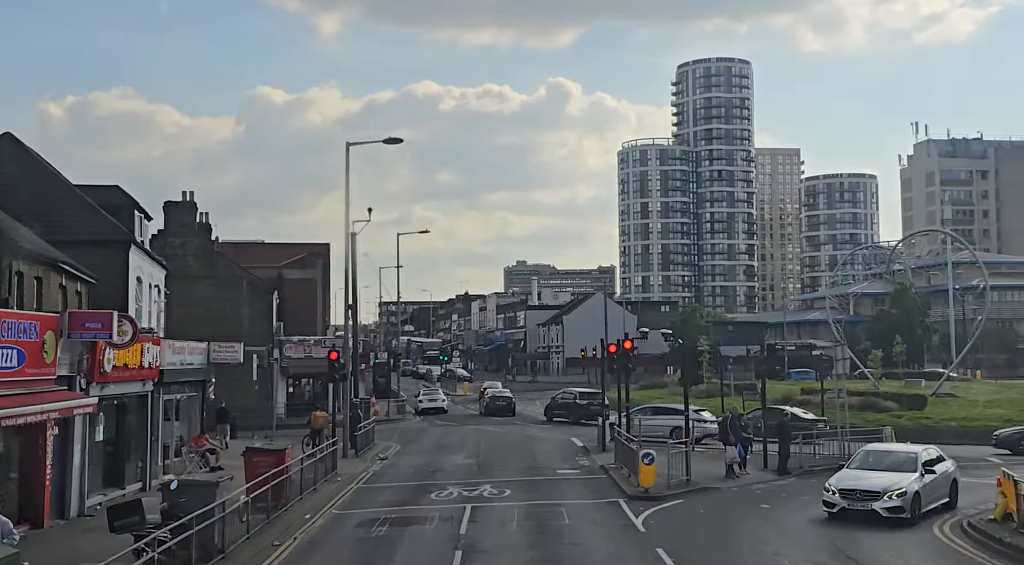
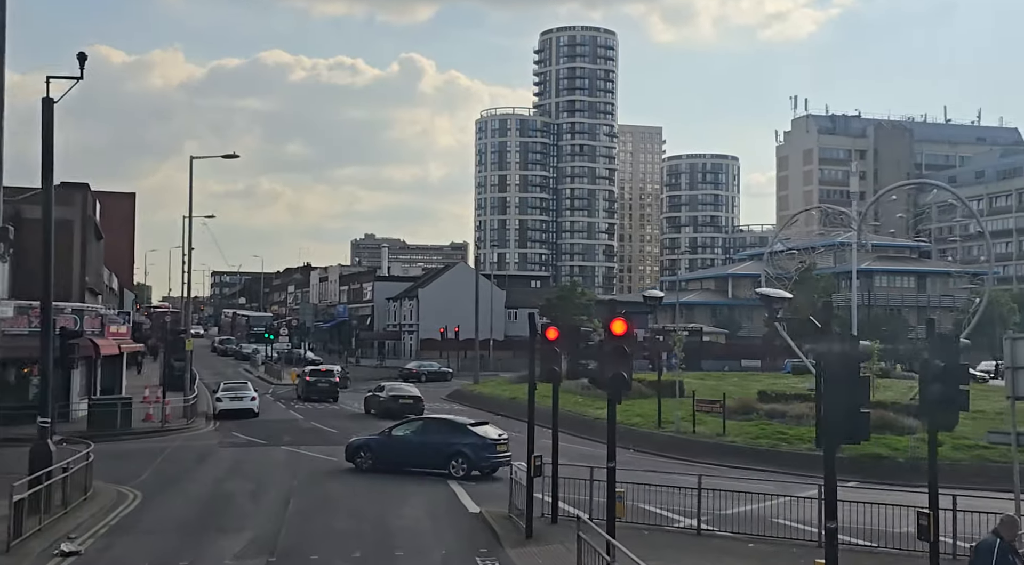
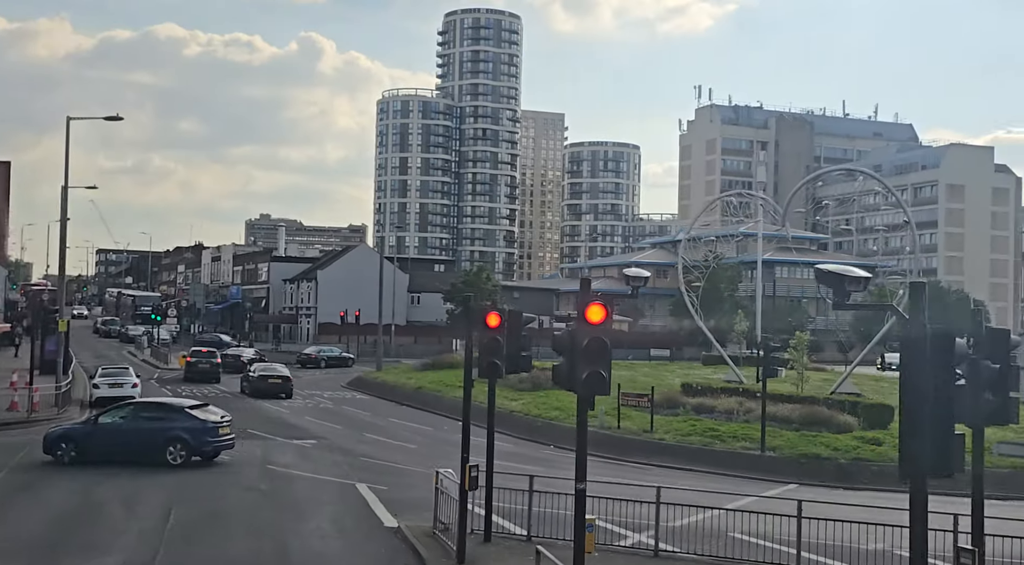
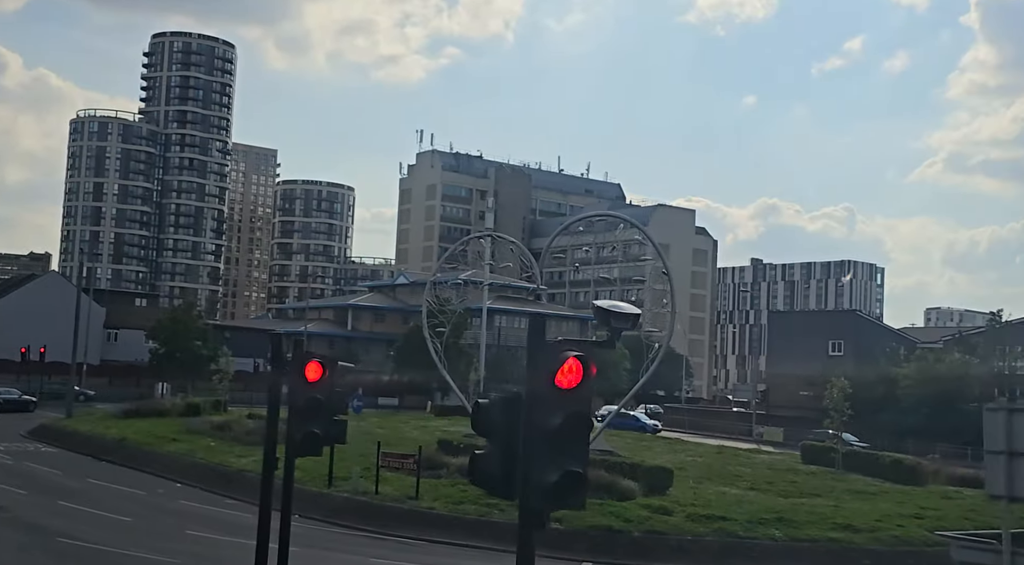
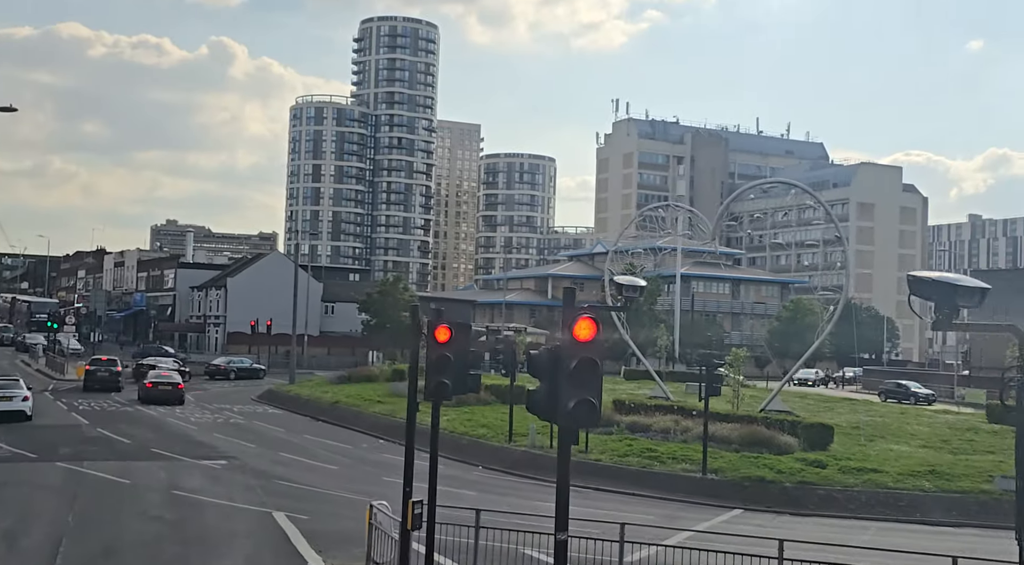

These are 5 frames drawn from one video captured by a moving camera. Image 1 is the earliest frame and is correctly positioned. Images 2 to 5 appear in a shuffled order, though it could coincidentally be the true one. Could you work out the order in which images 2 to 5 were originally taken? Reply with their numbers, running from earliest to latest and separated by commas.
2, 3, 5, 4
